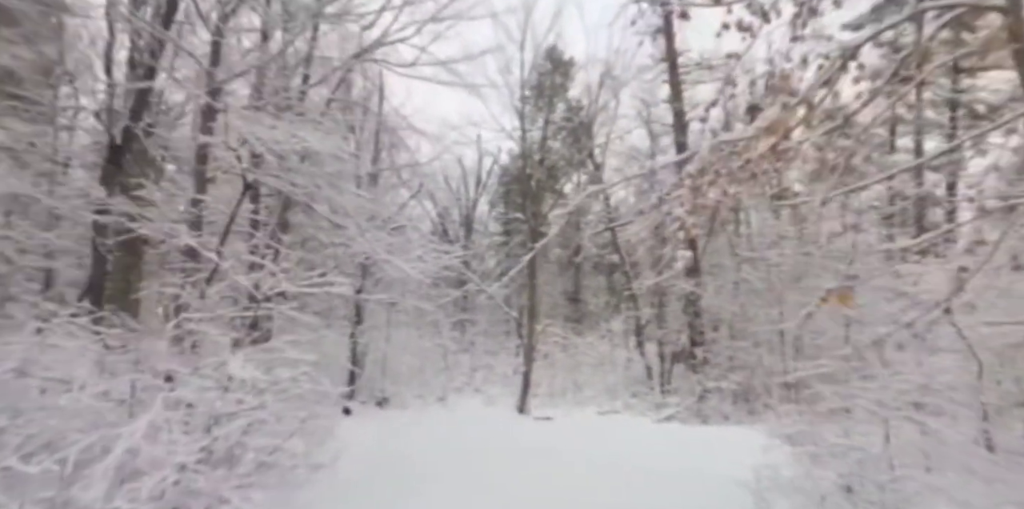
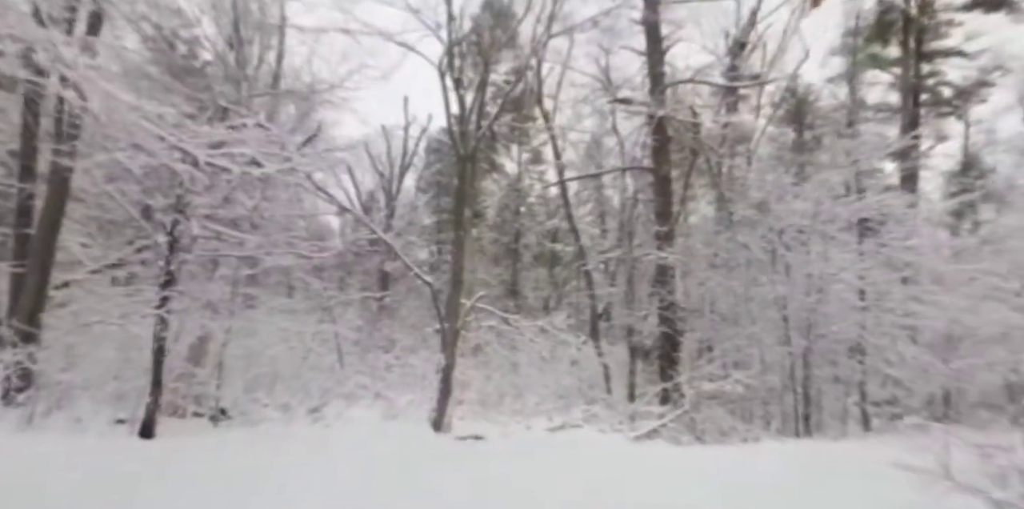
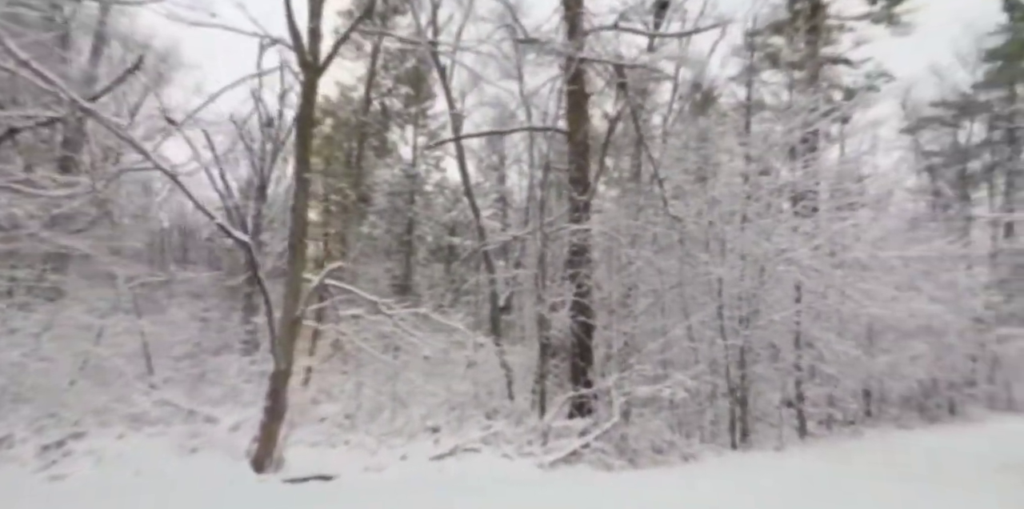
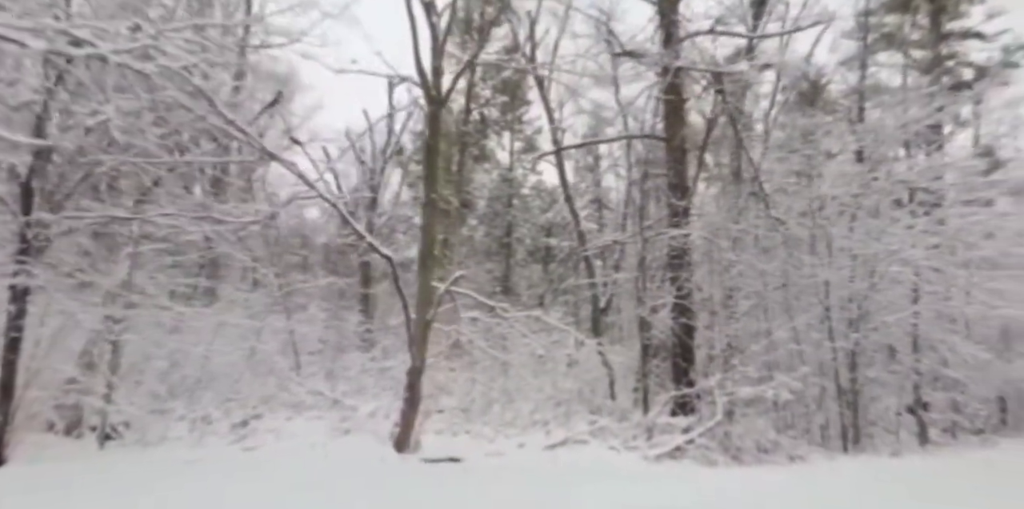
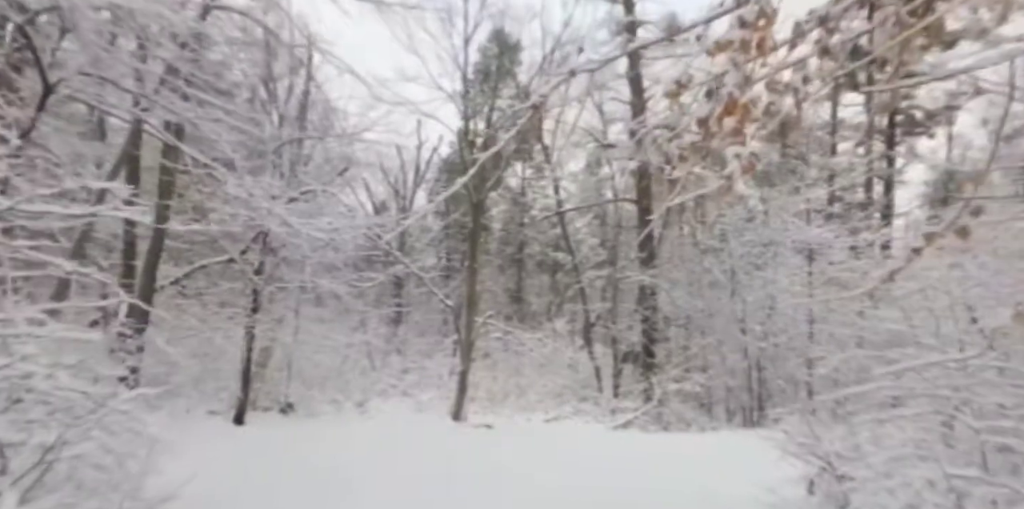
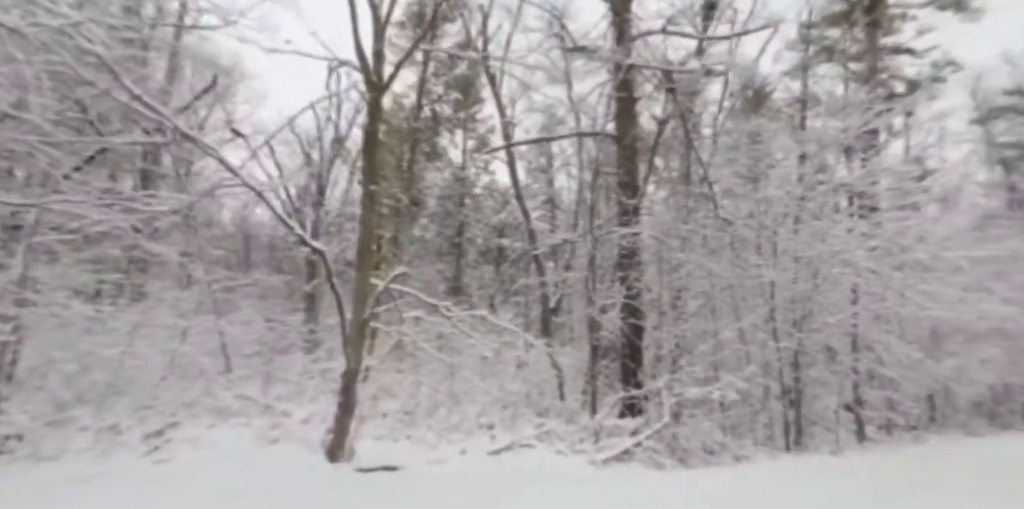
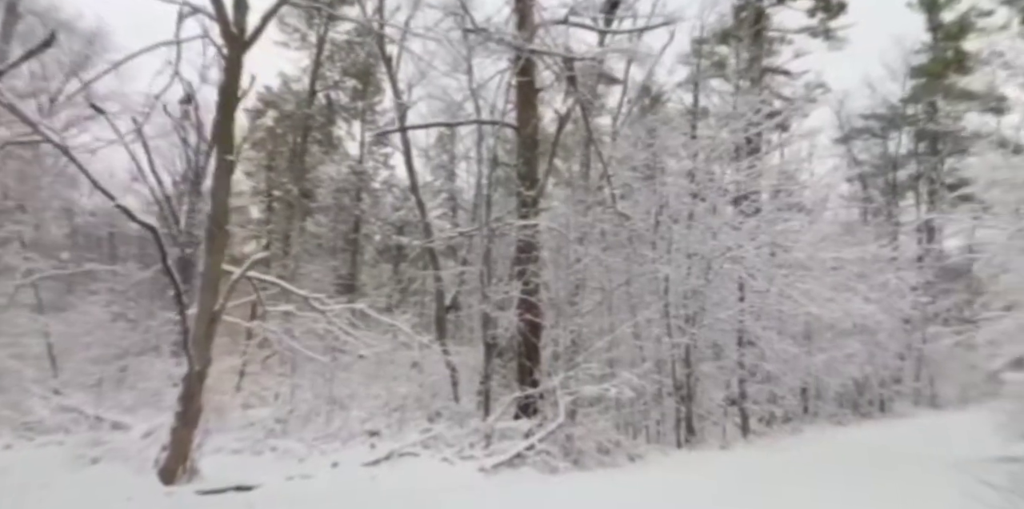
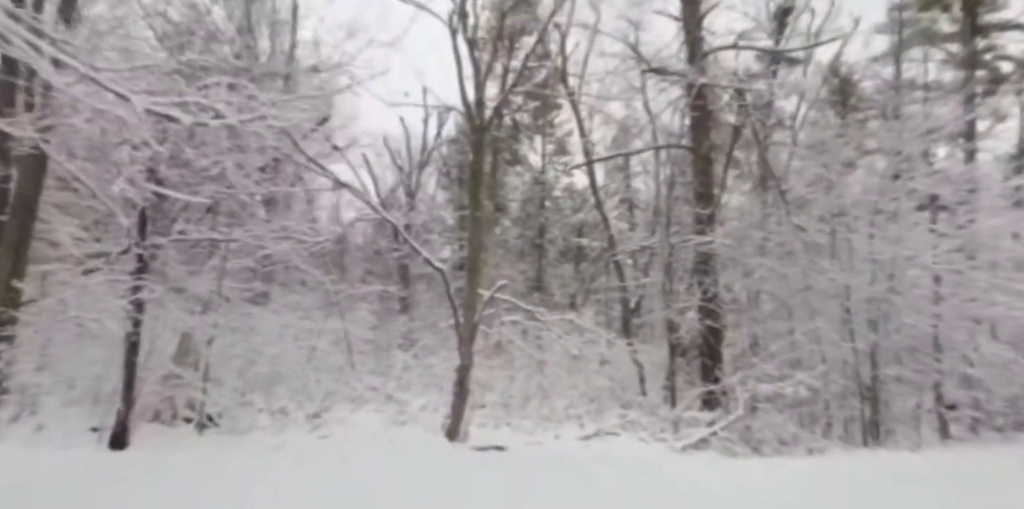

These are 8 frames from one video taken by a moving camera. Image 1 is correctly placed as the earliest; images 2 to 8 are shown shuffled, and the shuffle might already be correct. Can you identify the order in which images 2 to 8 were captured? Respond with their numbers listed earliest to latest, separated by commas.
5, 2, 8, 4, 6, 3, 7
